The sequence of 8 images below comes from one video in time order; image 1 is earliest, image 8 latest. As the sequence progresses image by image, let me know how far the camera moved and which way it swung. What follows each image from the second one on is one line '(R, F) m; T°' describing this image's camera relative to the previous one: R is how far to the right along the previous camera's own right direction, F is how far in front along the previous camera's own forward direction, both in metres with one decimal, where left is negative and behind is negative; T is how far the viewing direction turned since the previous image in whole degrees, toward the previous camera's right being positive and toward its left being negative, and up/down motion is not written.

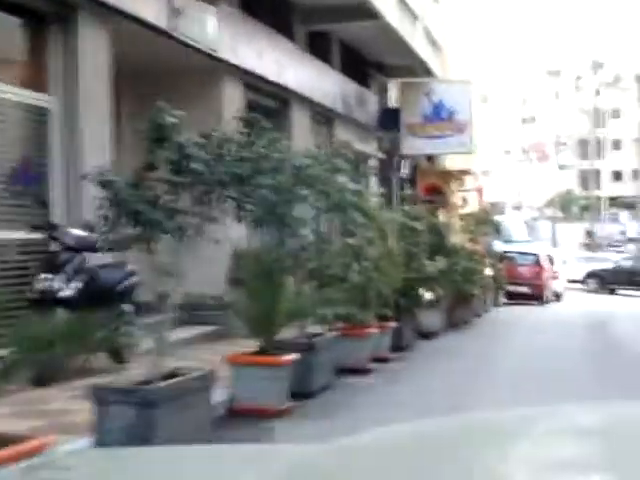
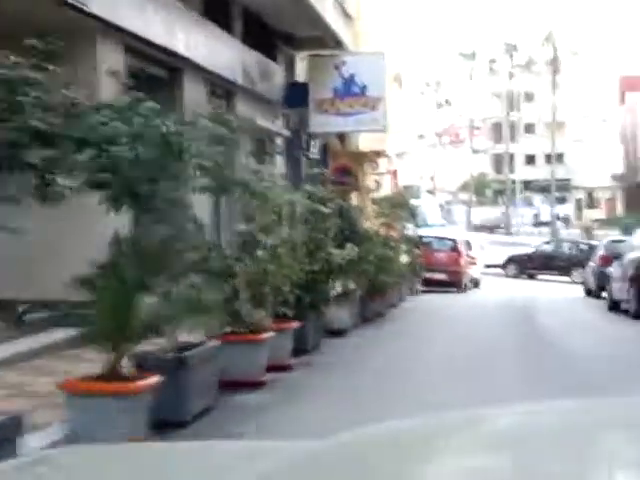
(+0.2, +1.6) m; +3°
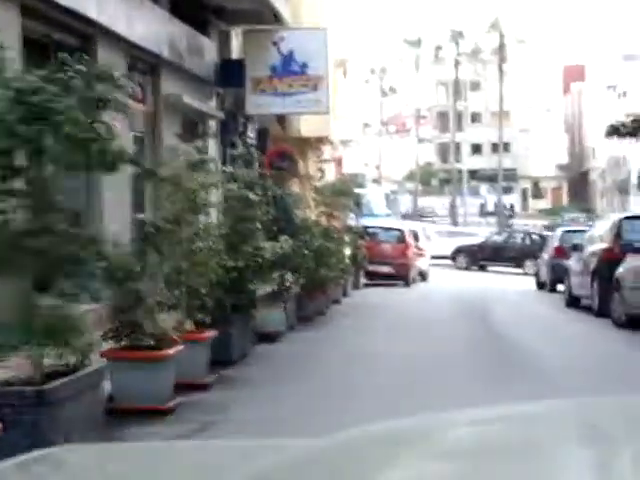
(+0.1, +1.4) m; +2°
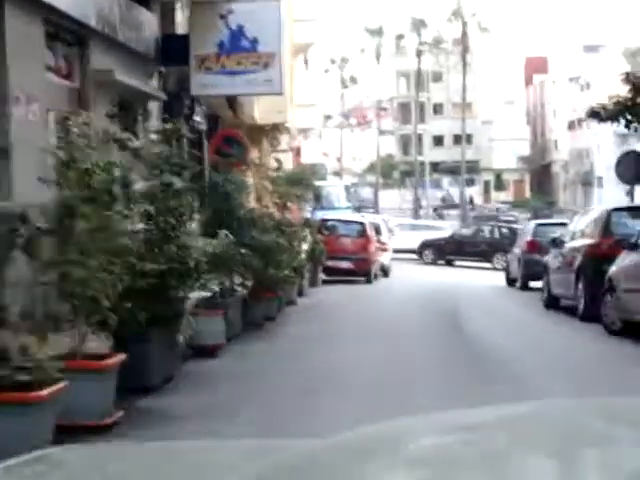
(+0.1, +1.7) m; +2°
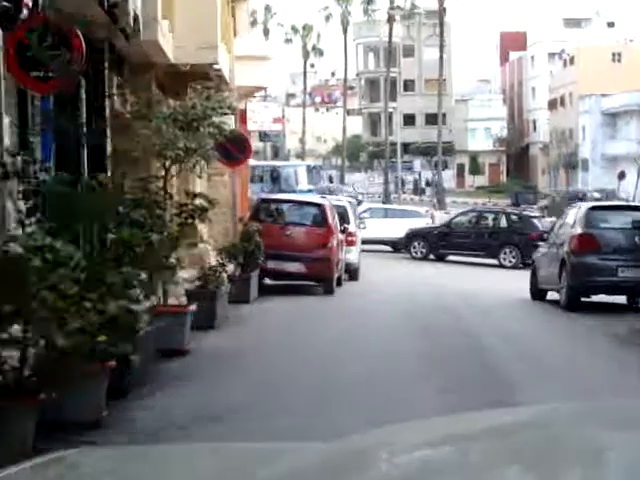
(+0.3, +7.6) m; +1°
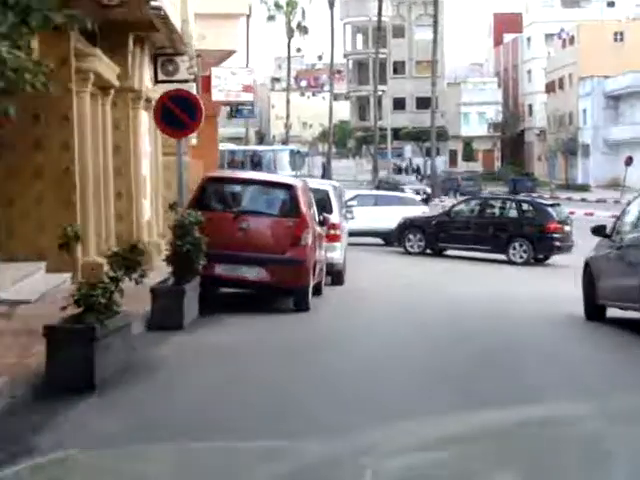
(+0.2, +4.6) m; 0°
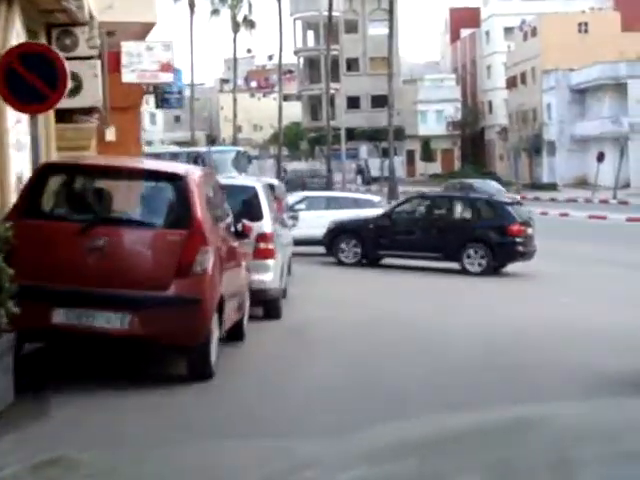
(+0.3, +4.4) m; +2°
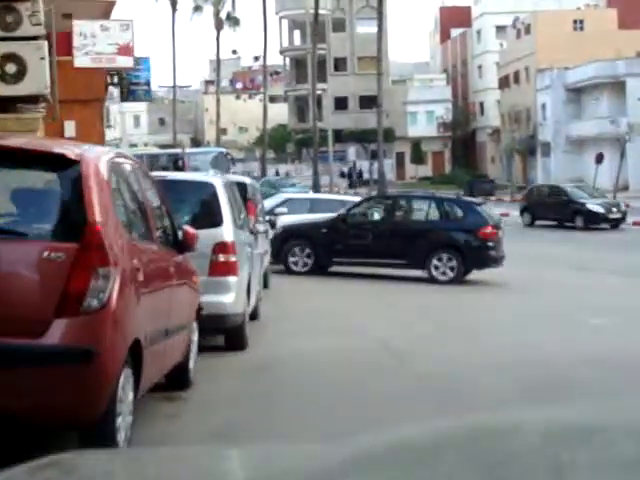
(+0.1, +2.5) m; 0°
